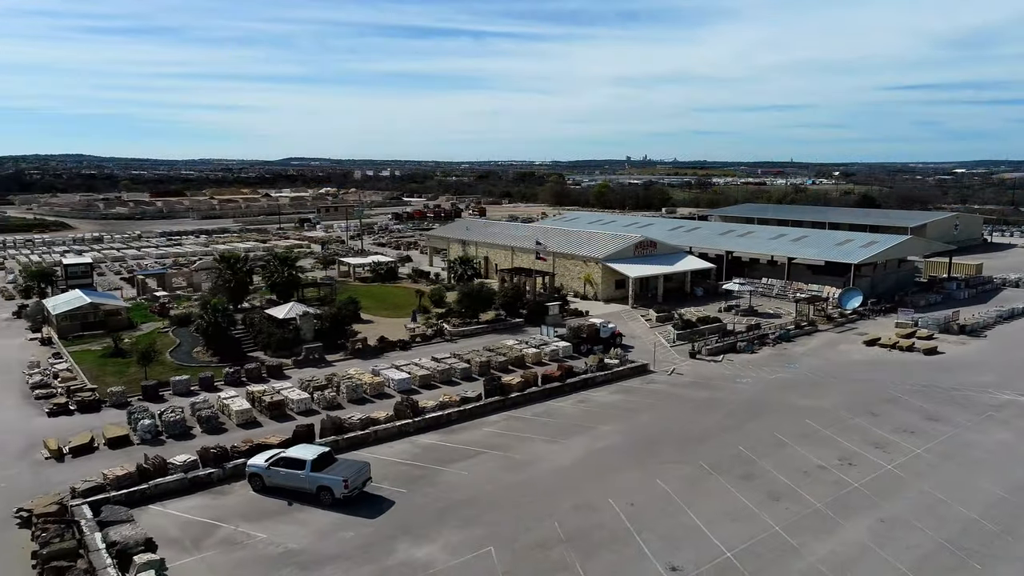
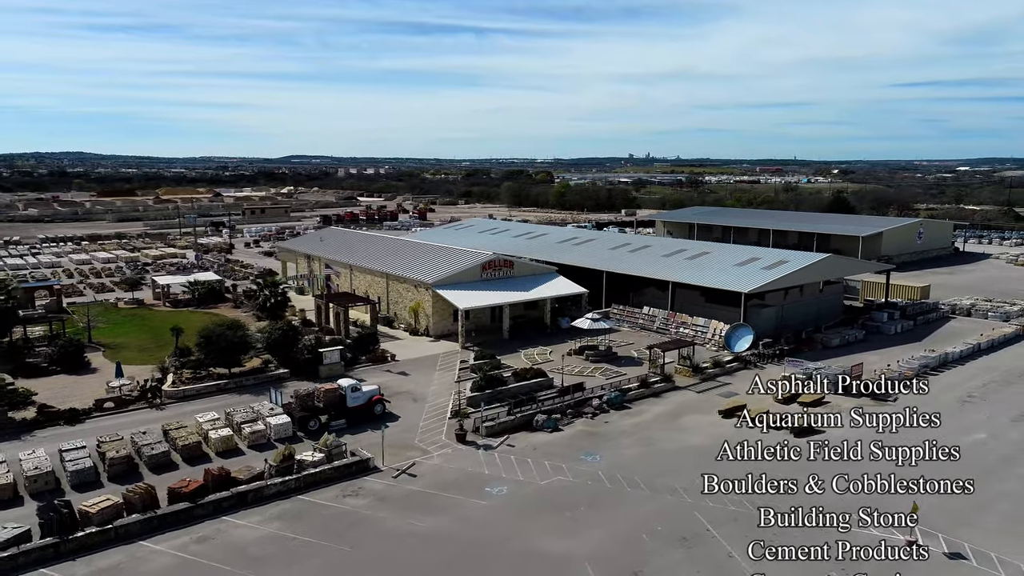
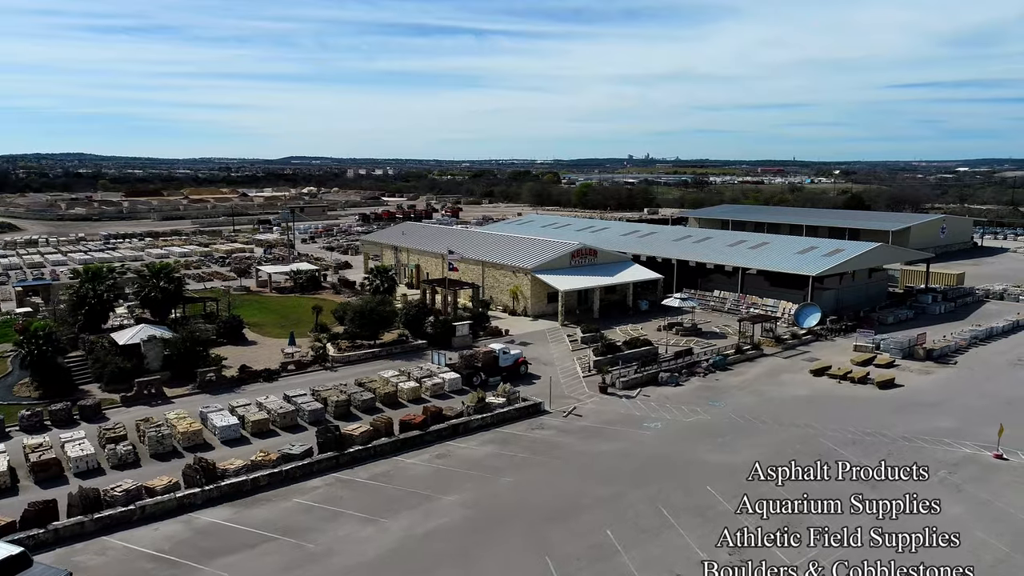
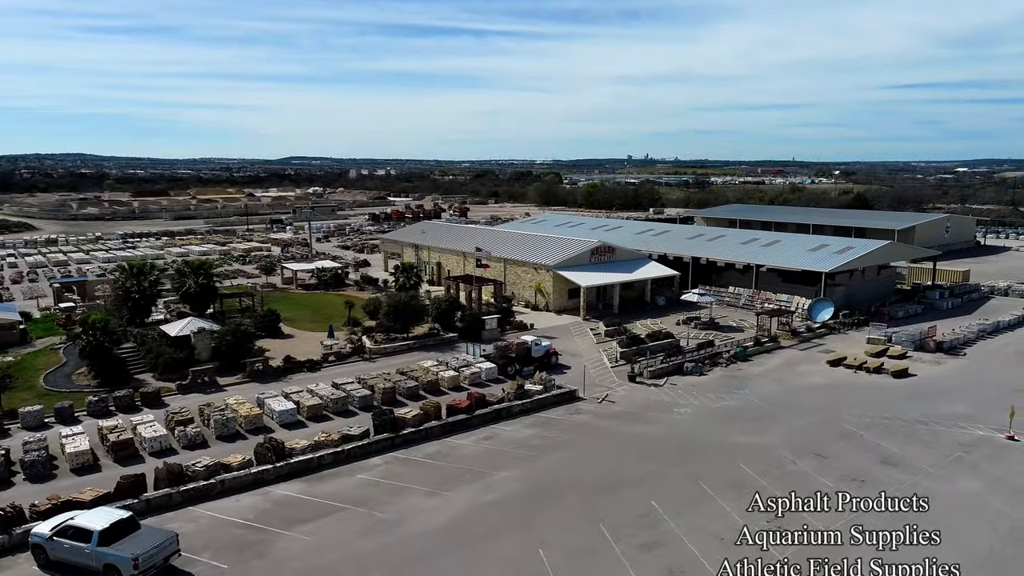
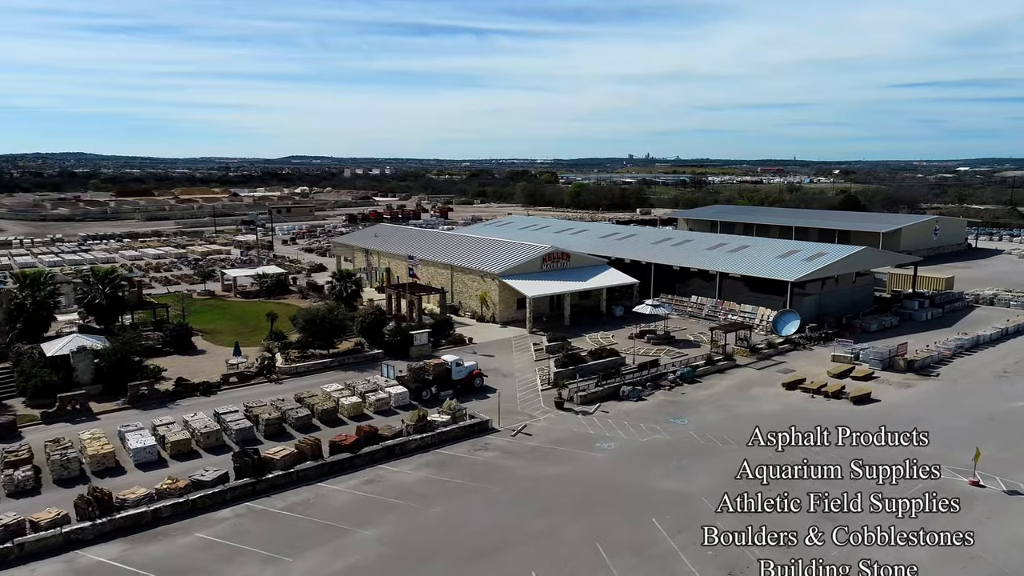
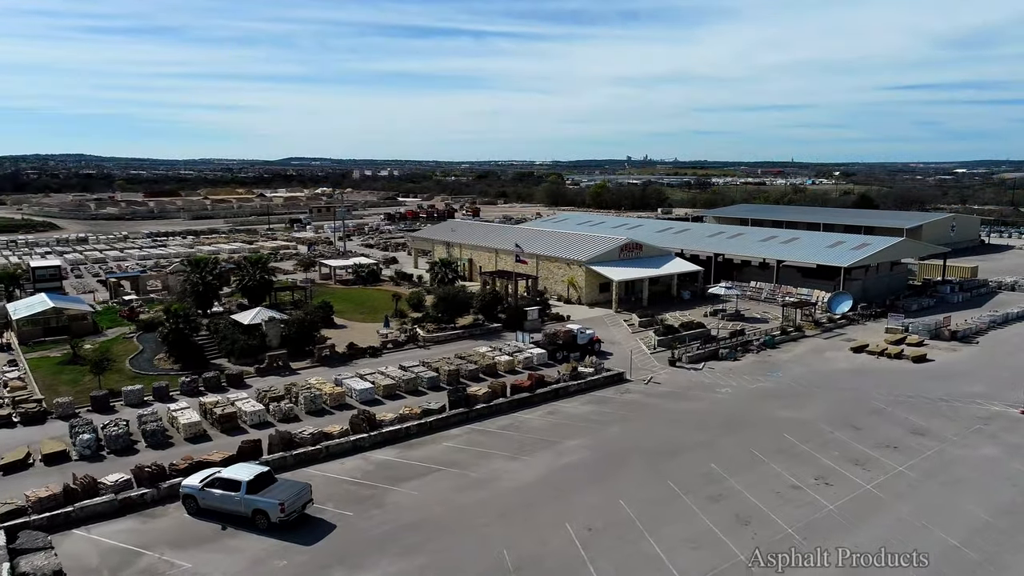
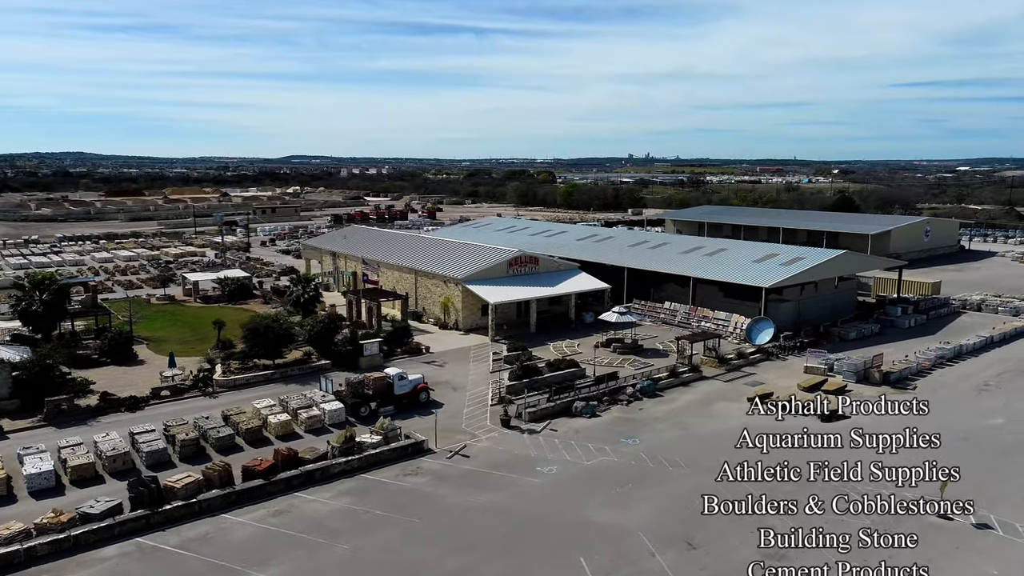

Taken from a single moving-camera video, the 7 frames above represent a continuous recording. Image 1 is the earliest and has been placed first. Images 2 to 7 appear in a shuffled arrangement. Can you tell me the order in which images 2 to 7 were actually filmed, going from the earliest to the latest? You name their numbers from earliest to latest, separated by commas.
6, 4, 3, 5, 7, 2
